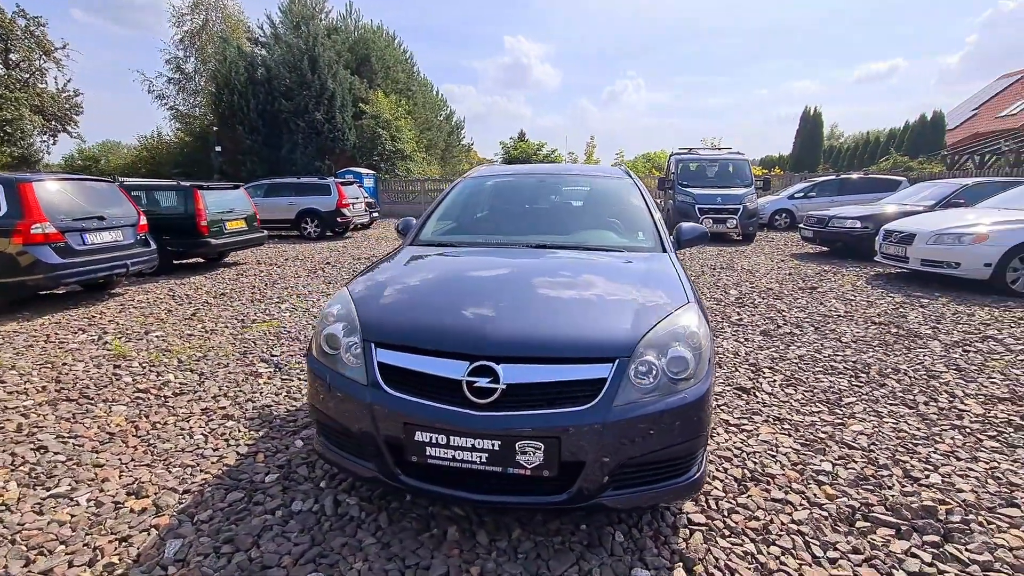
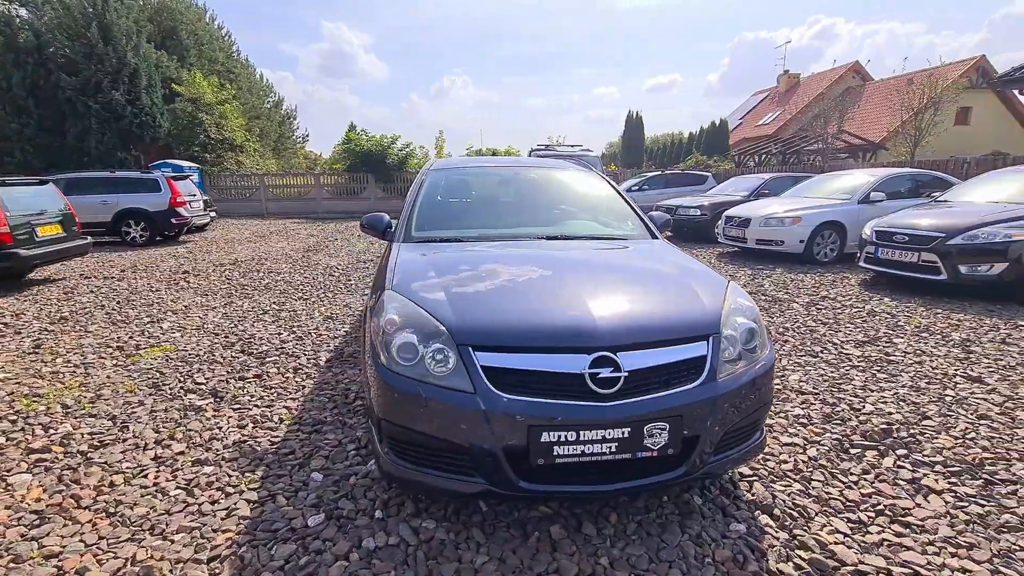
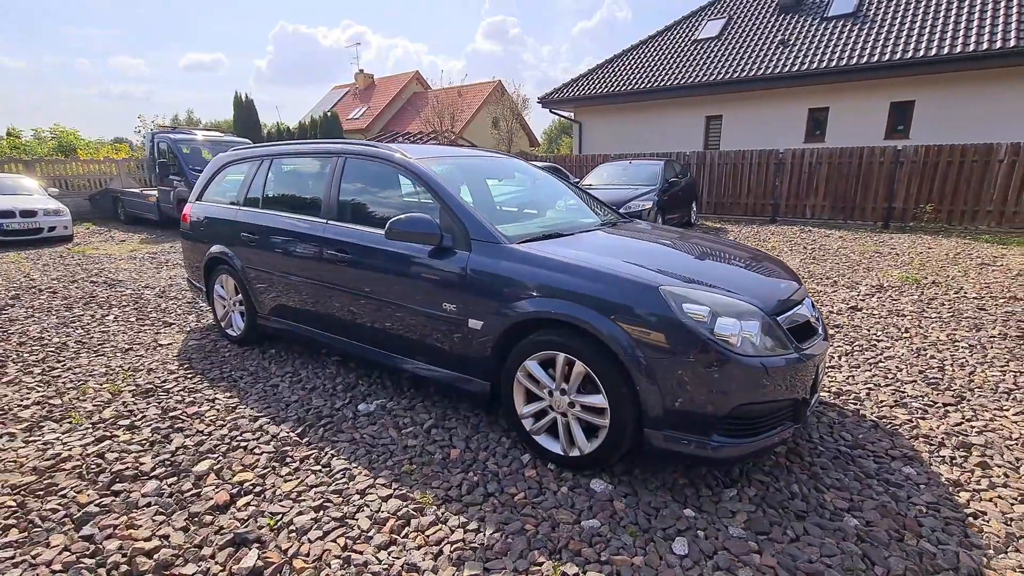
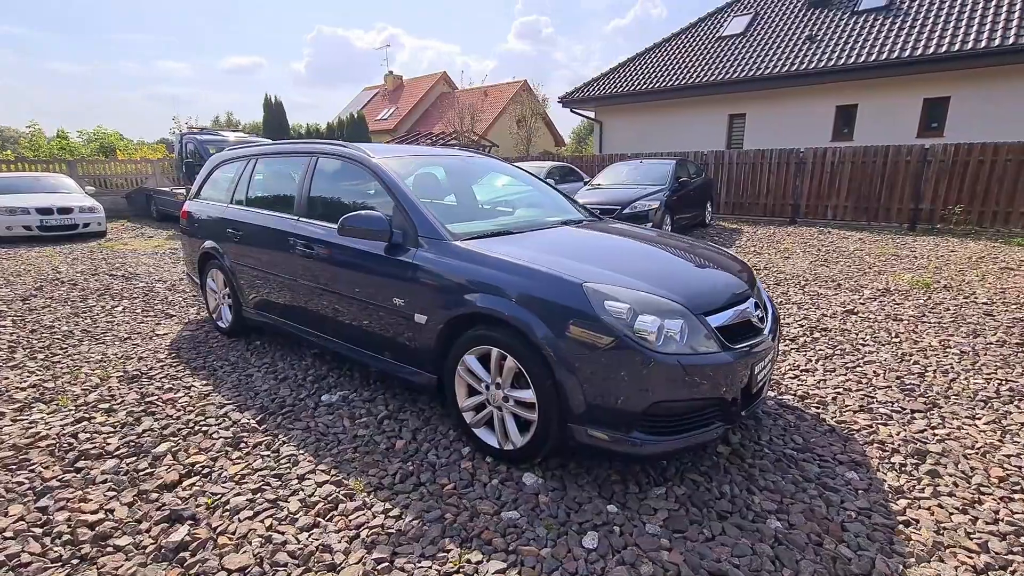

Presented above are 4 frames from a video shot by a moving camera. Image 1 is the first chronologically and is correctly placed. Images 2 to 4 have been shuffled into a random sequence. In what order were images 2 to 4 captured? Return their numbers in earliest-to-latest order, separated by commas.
2, 4, 3
